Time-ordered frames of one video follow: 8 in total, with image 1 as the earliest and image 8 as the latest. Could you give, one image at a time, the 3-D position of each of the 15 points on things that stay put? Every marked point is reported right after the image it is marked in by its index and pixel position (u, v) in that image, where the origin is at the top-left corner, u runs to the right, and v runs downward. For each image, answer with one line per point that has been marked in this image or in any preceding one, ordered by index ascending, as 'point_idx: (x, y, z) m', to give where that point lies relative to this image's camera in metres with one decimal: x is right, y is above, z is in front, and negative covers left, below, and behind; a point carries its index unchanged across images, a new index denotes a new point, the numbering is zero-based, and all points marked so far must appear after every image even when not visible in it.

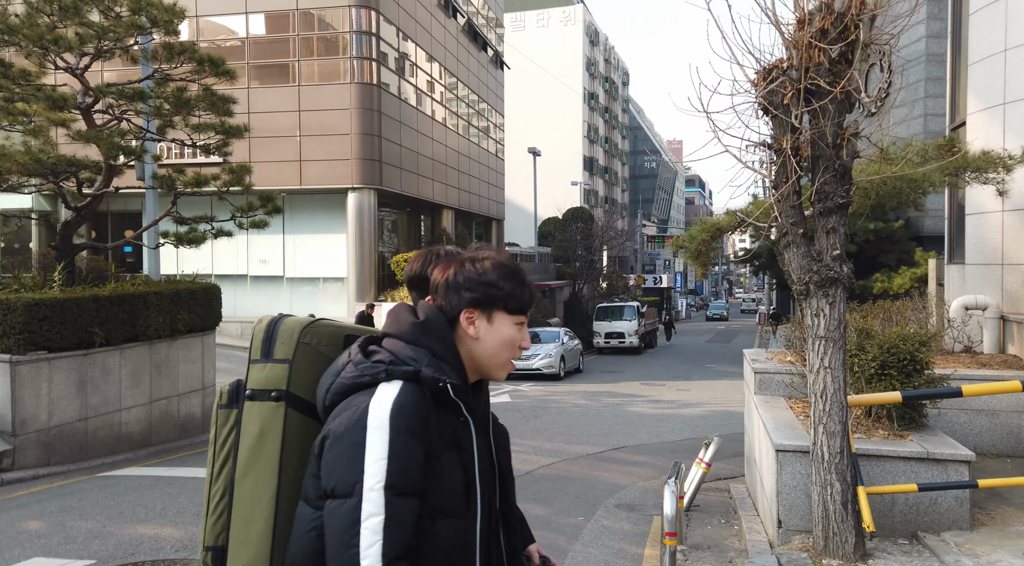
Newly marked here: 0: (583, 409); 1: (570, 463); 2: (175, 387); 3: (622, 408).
0: (+1.6, -2.8, +16.2) m
1: (+0.8, -2.6, +10.2) m
2: (-5.2, -1.6, +11.1) m
3: (+2.5, -2.9, +16.6) m
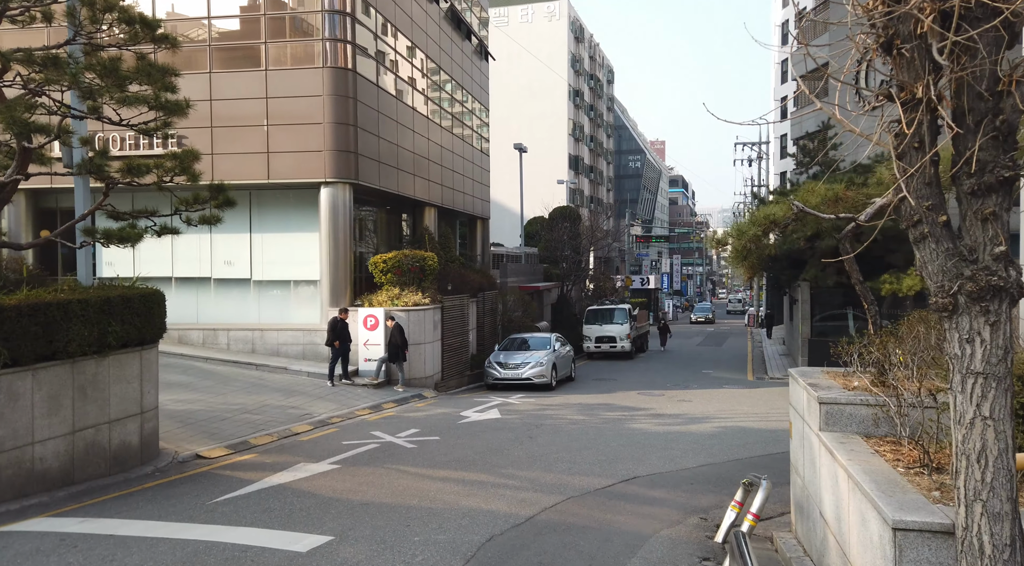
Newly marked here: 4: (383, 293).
0: (+1.4, -2.9, +14.5) m
1: (+0.8, -2.6, +8.6) m
2: (-5.2, -1.7, +9.4) m
3: (+2.3, -2.9, +15.0) m
4: (-3.4, -0.3, +19.3) m
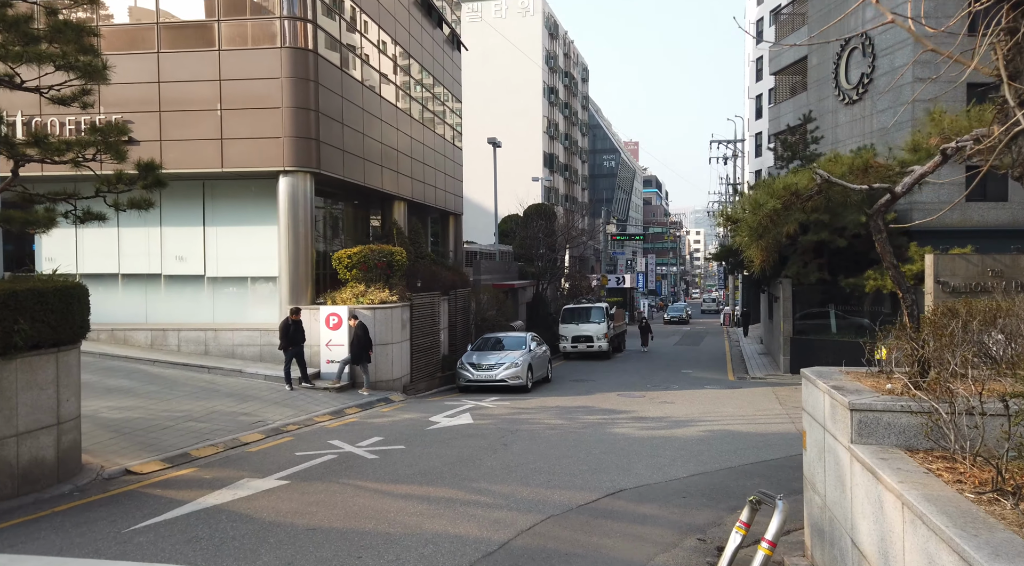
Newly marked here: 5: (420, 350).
0: (+0.9, -2.8, +13.5) m
1: (+0.5, -2.5, +7.5) m
2: (-5.6, -1.6, +8.1) m
3: (+1.8, -2.8, +14.0) m
4: (-4.1, -0.2, +18.1) m
5: (-2.4, -1.8, +19.4) m
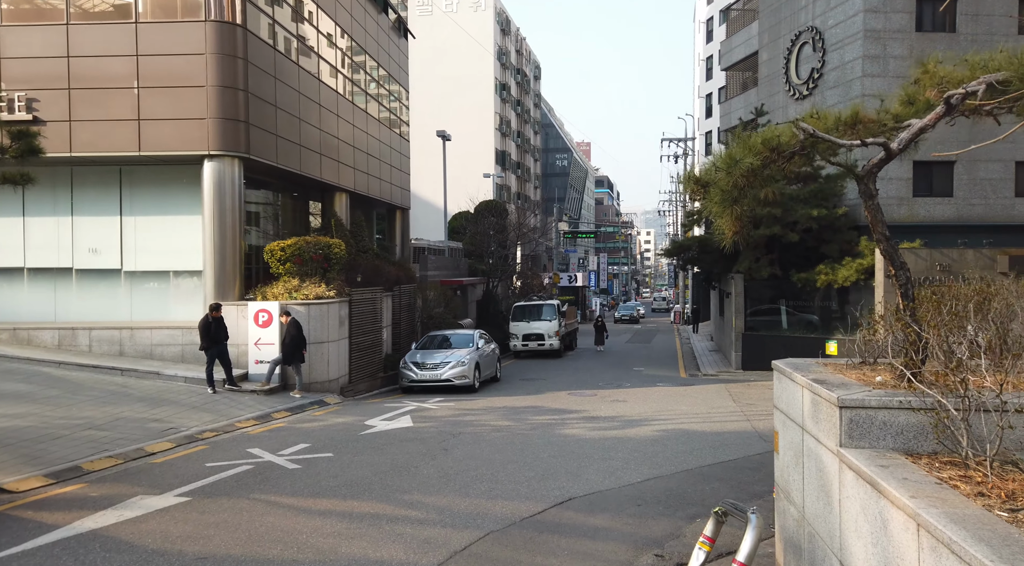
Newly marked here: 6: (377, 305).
0: (-0.1, -2.6, +12.5) m
1: (-0.1, -2.3, +6.6) m
2: (-6.2, -1.4, +6.7) m
3: (+0.8, -2.7, +13.1) m
4: (-5.4, 0.0, +16.8) m
5: (-3.8, -1.7, +18.2) m
6: (-3.6, -0.6, +19.4) m
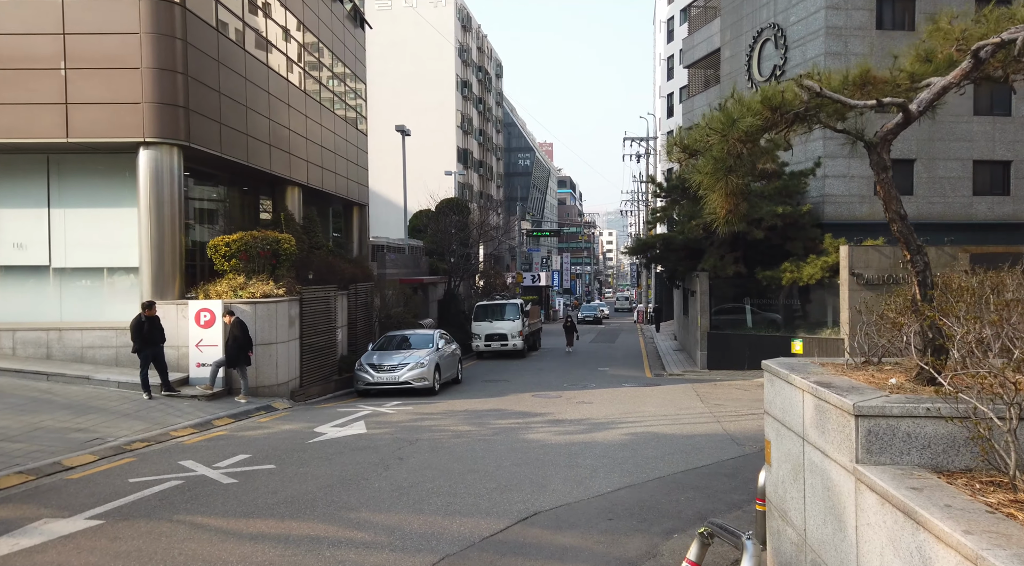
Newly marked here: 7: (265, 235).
0: (-0.8, -2.6, +11.7) m
1: (-0.5, -2.3, +5.8) m
2: (-6.5, -1.4, +5.6) m
3: (+0.1, -2.6, +12.4) m
4: (-6.3, 0.0, +15.7) m
5: (-4.7, -1.6, +17.2) m
6: (-4.6, -0.5, +18.4) m
7: (-5.7, +1.1, +16.7) m
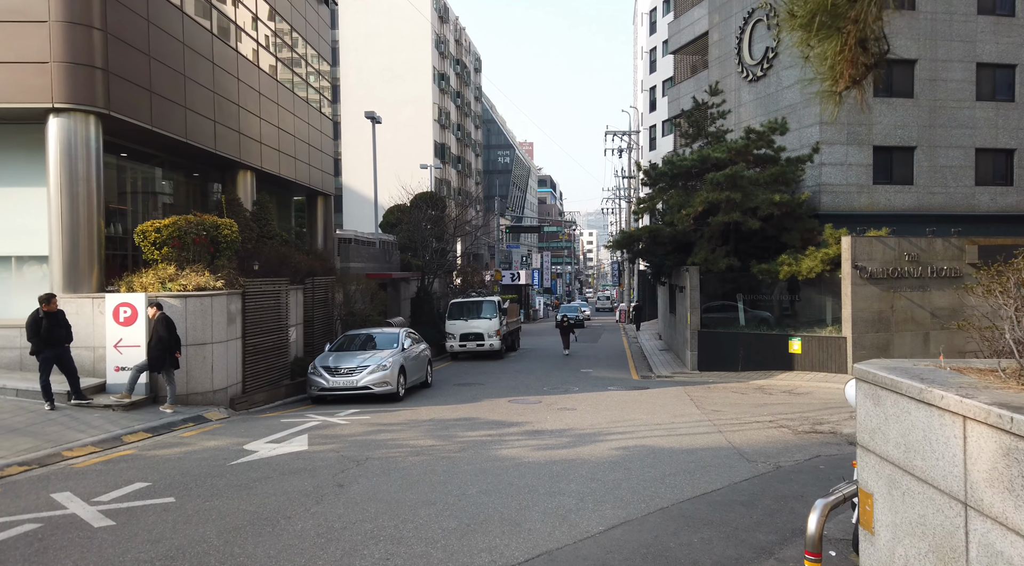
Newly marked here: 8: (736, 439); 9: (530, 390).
0: (-1.2, -2.4, +9.8) m
1: (-0.7, -2.1, +3.8) m
2: (-6.8, -1.2, +3.5) m
3: (-0.3, -2.4, +10.4) m
4: (-6.8, +0.2, +13.6) m
5: (-5.3, -1.4, +15.1) m
6: (-5.2, -0.4, +16.4) m
7: (-6.2, +1.3, +14.6) m
8: (+3.7, -2.6, +12.1) m
9: (+0.5, -2.8, +18.8) m
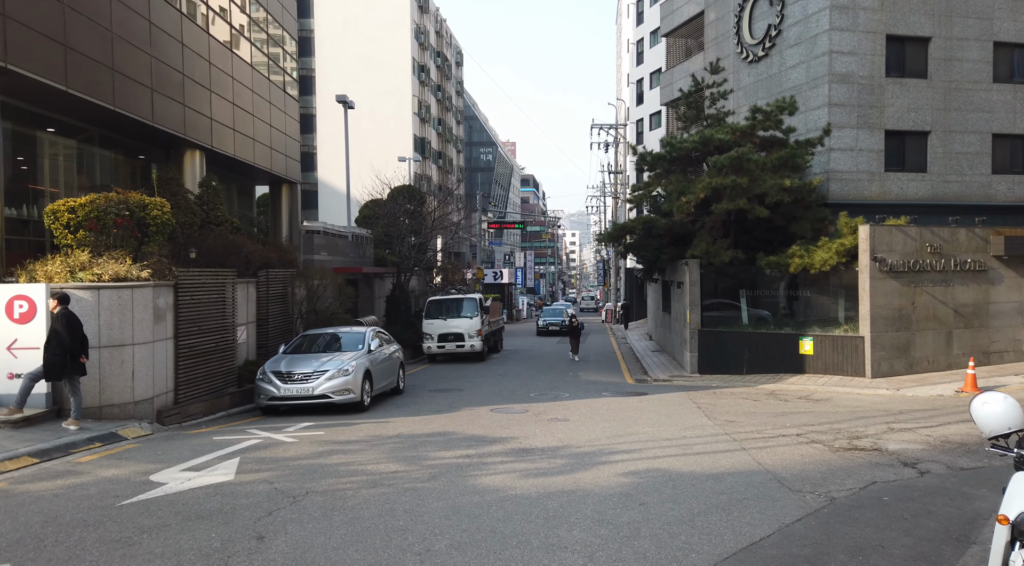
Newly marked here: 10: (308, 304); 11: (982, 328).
0: (-1.4, -2.2, +7.6) m
1: (-0.8, -1.9, +1.7) m
2: (-6.8, -1.0, +1.2) m
3: (-0.5, -2.3, +8.3) m
4: (-7.1, +0.4, +11.3) m
5: (-5.6, -1.3, +12.9) m
6: (-5.5, -0.2, +14.1) m
7: (-6.5, +1.4, +12.3) m
8: (+3.5, -2.4, +10.0) m
9: (+0.1, -2.6, +16.6) m
10: (-5.3, -0.6, +18.8) m
11: (+12.8, -1.2, +19.8) m
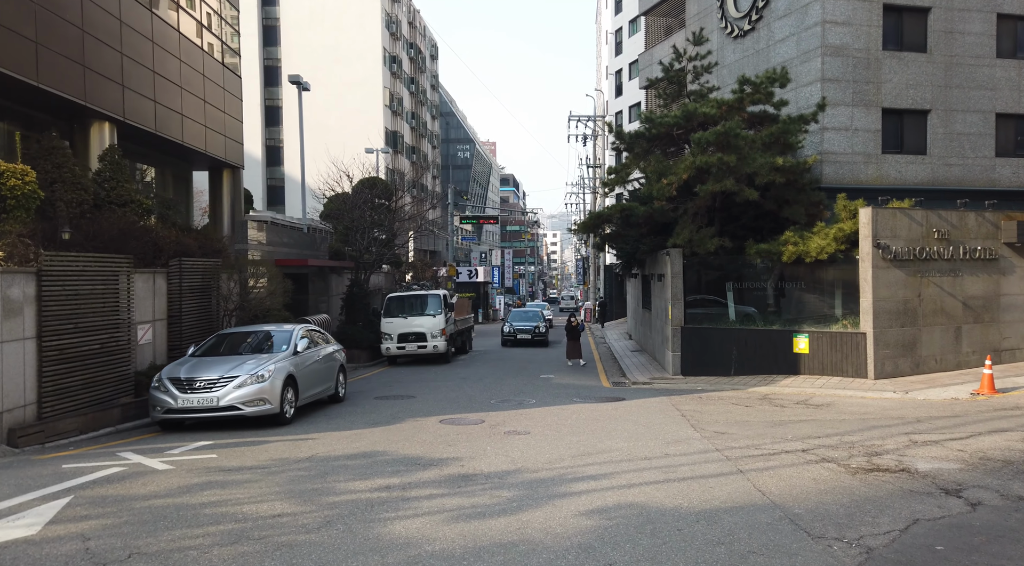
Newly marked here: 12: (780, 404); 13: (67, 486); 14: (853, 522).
0: (-2.0, -2.0, +5.4) m
1: (-1.3, -1.7, -0.6) m
2: (-7.3, -0.8, -1.2) m
3: (-1.2, -2.1, +6.0) m
4: (-7.8, +0.5, +8.9) m
5: (-6.4, -1.1, +10.5) m
6: (-6.3, 0.0, +11.7) m
7: (-7.3, +1.6, +10.0) m
8: (+2.8, -2.2, +7.9) m
9: (-0.8, -2.4, +14.4) m
10: (-6.2, -0.4, +16.4) m
11: (+11.9, -1.0, +18.0) m
12: (+5.2, -2.4, +14.2) m
13: (-4.4, -2.0, +7.2) m
14: (+3.0, -2.1, +6.5) m
